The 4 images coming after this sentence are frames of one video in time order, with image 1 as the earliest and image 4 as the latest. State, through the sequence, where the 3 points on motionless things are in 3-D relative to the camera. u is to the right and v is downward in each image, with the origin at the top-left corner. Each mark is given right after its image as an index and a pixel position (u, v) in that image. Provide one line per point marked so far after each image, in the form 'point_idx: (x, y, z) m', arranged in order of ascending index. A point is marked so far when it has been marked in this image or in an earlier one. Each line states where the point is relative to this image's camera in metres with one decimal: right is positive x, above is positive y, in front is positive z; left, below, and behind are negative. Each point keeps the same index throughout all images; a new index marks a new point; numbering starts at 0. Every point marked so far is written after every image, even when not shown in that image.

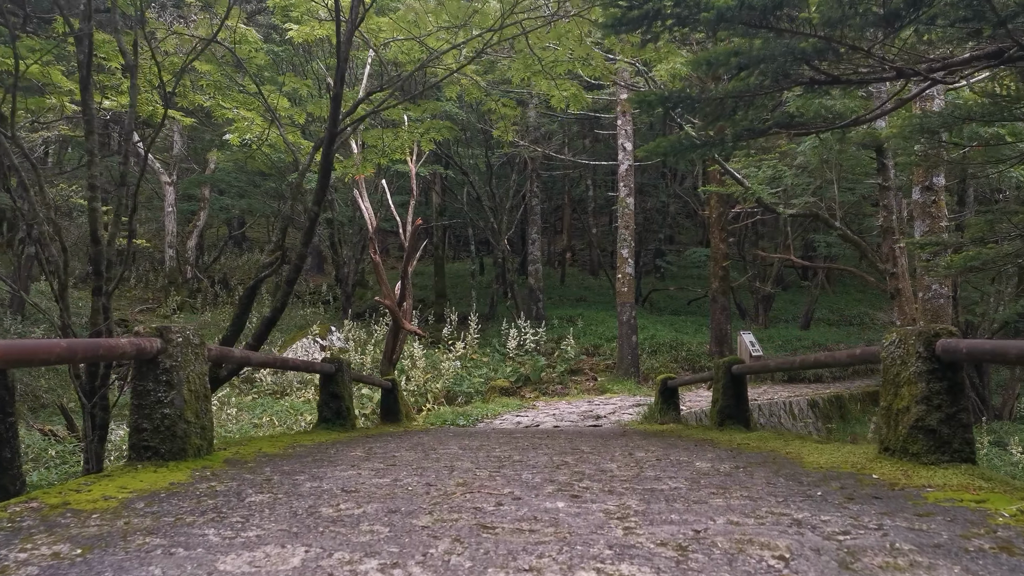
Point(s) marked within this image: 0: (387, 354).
0: (-1.7, -0.9, +8.9) m
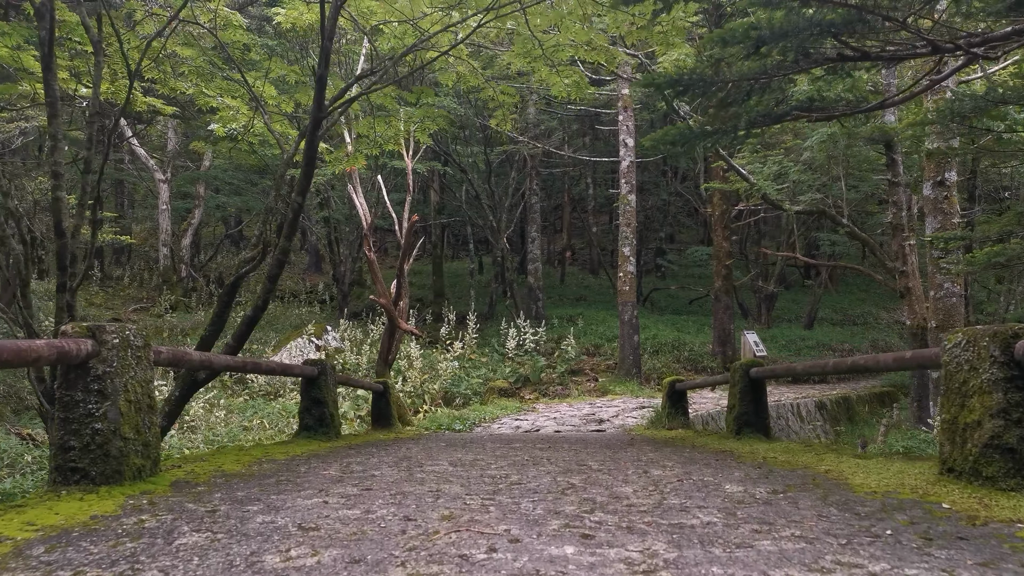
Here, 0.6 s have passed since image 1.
0: (-1.7, -0.9, +8.6) m
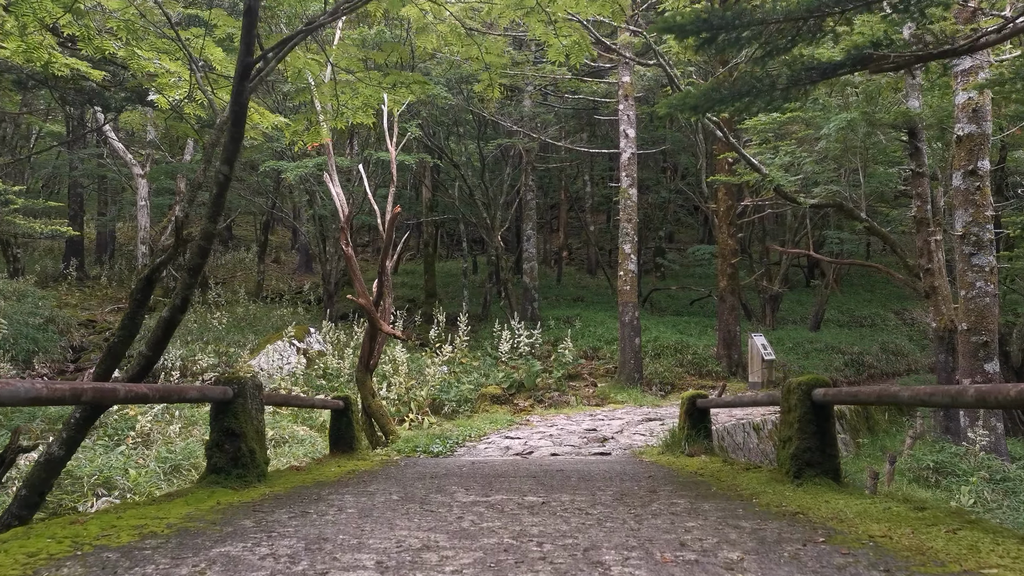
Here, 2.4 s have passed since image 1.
0: (-1.8, -0.9, +7.8) m
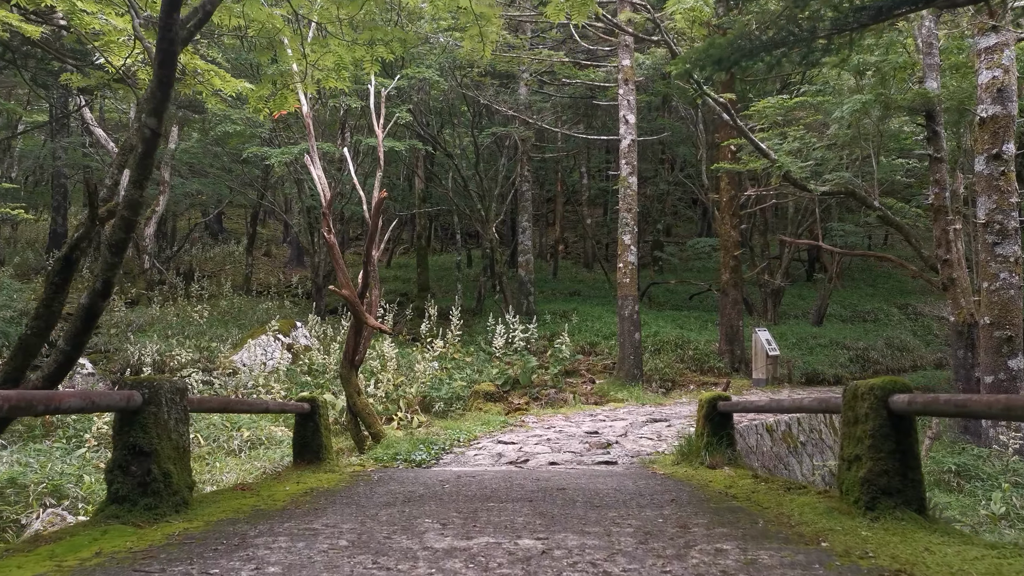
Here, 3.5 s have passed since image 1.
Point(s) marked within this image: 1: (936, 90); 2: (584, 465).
0: (-1.9, -0.8, +7.2) m
1: (+5.8, +2.7, +8.7) m
2: (+0.5, -1.3, +4.8) m
